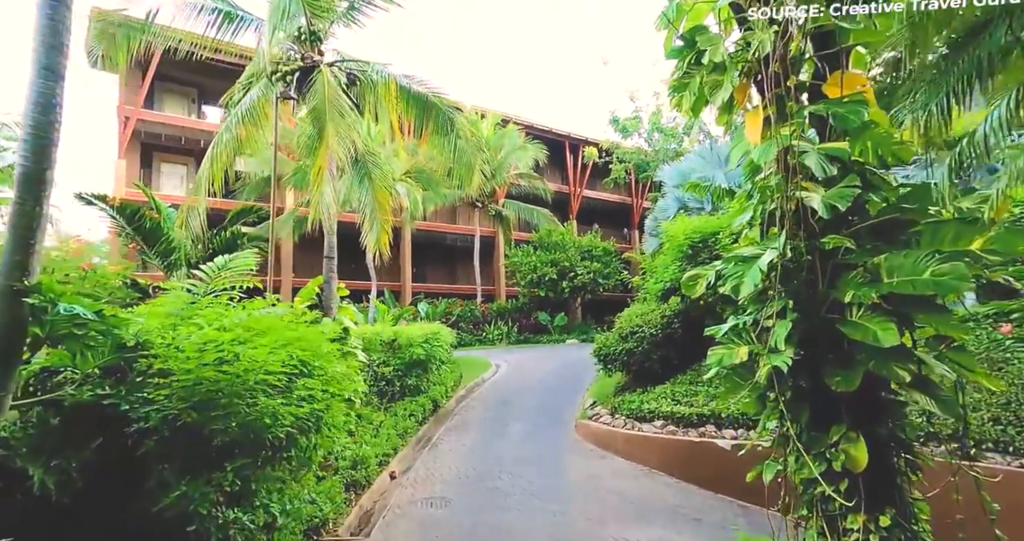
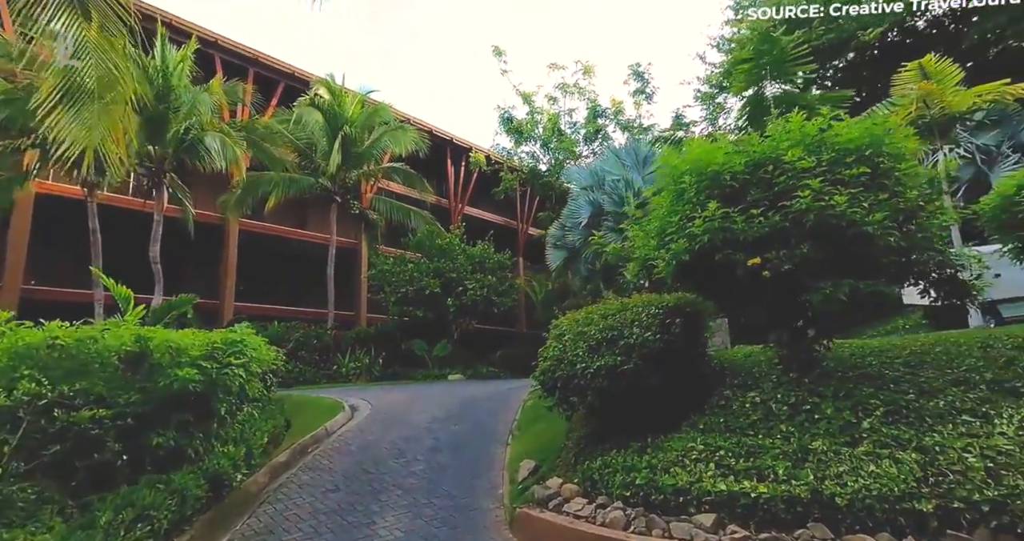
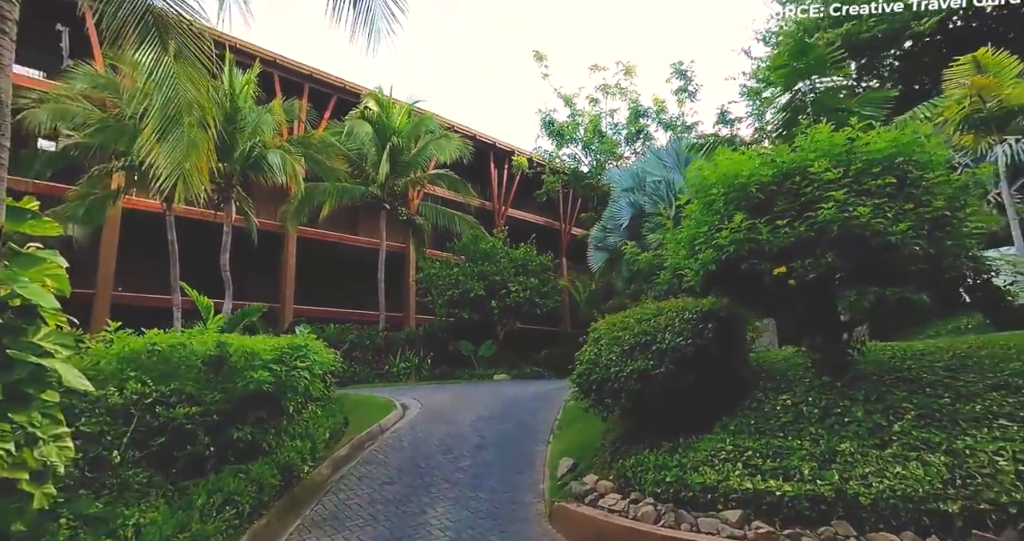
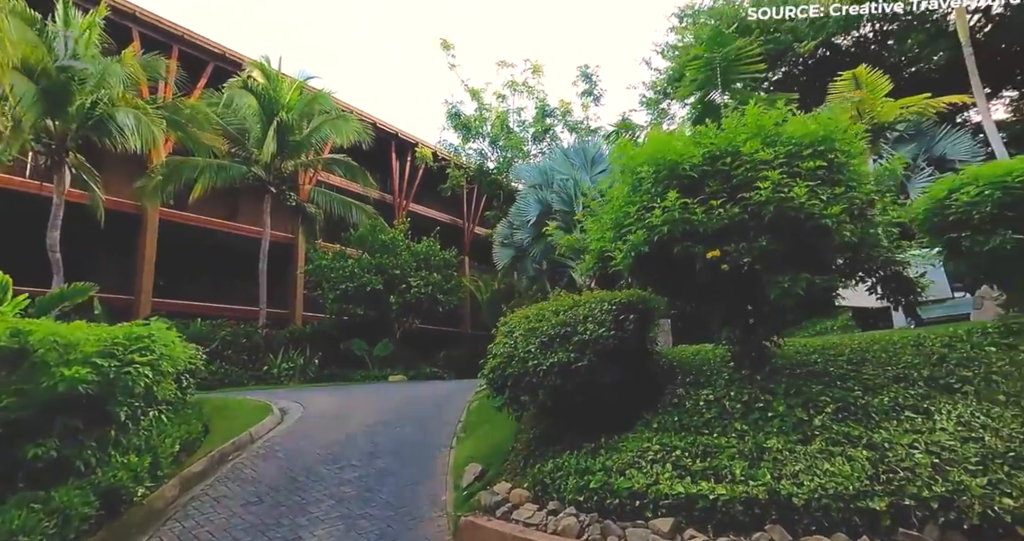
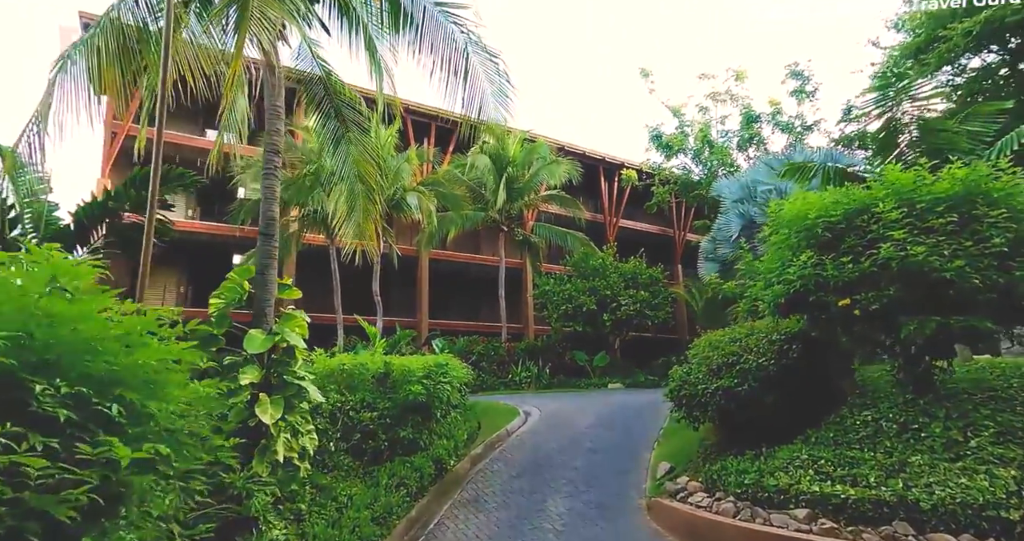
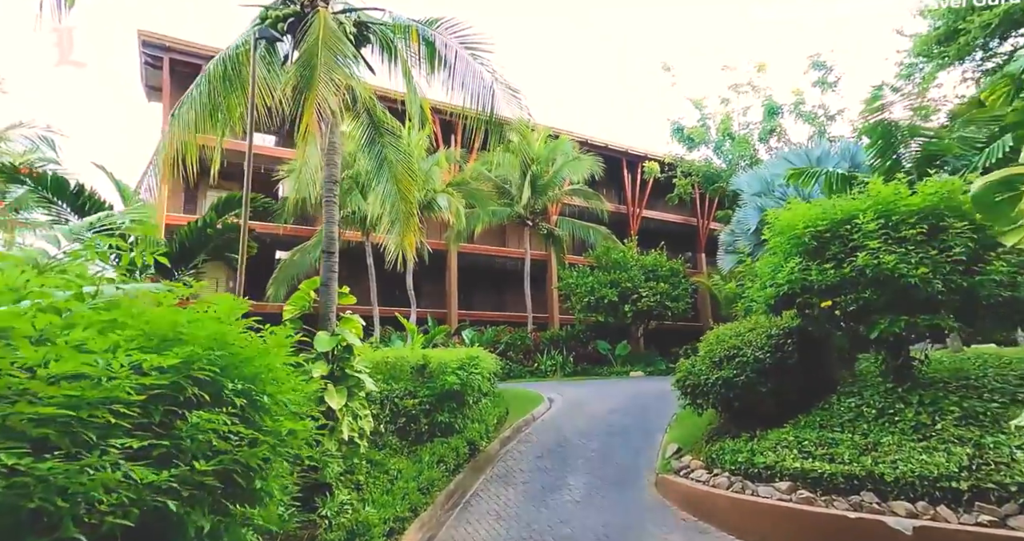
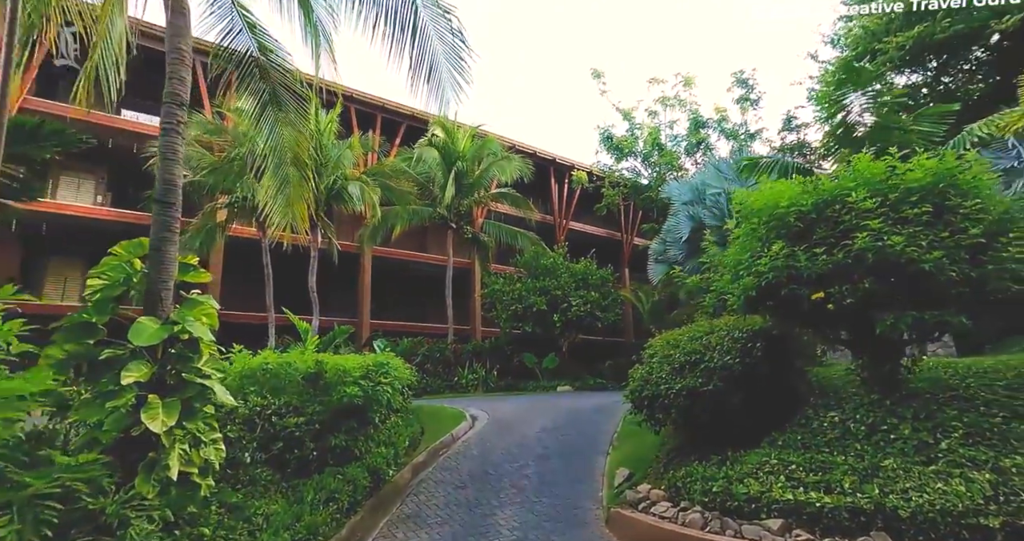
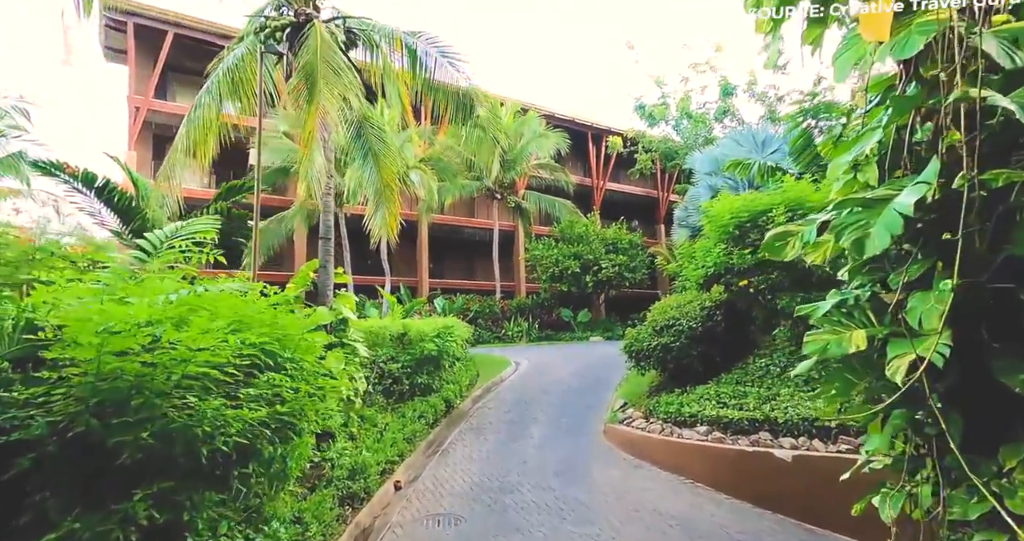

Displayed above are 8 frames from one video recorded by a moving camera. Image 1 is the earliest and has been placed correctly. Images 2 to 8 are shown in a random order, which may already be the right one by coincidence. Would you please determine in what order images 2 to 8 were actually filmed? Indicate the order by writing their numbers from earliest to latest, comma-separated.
8, 6, 5, 7, 3, 2, 4
